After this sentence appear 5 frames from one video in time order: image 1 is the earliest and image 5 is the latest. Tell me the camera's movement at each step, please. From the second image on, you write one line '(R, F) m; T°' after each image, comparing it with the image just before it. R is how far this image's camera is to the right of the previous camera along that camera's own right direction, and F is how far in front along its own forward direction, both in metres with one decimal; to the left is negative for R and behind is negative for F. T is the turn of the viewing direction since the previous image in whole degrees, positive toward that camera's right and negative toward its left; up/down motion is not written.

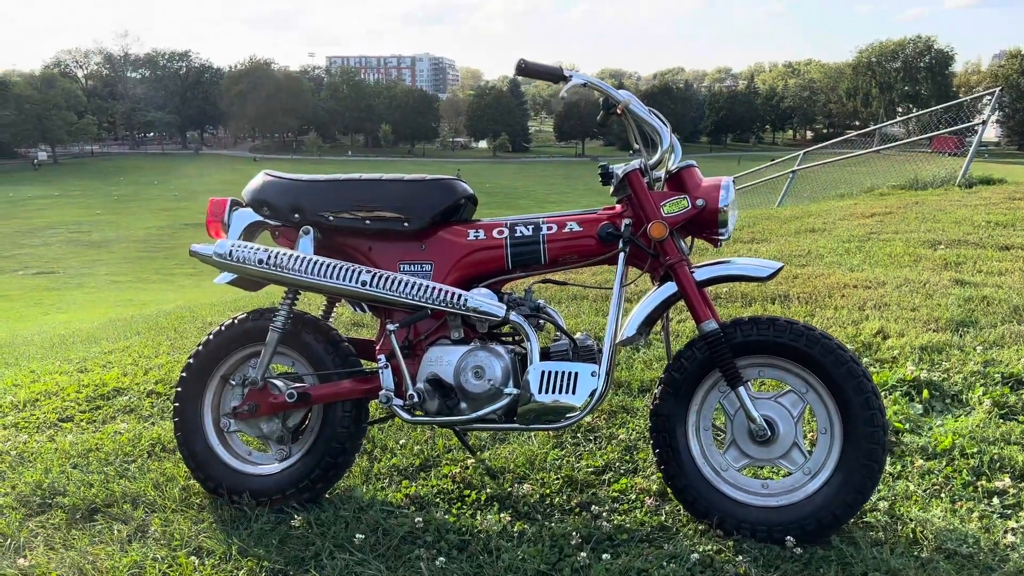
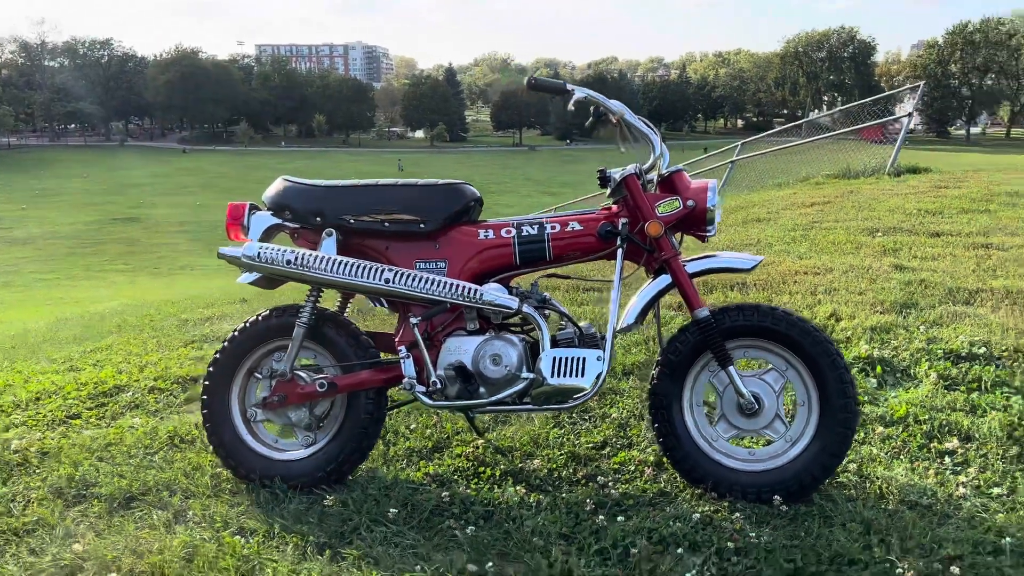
(-0.3, -0.3) m; +4°
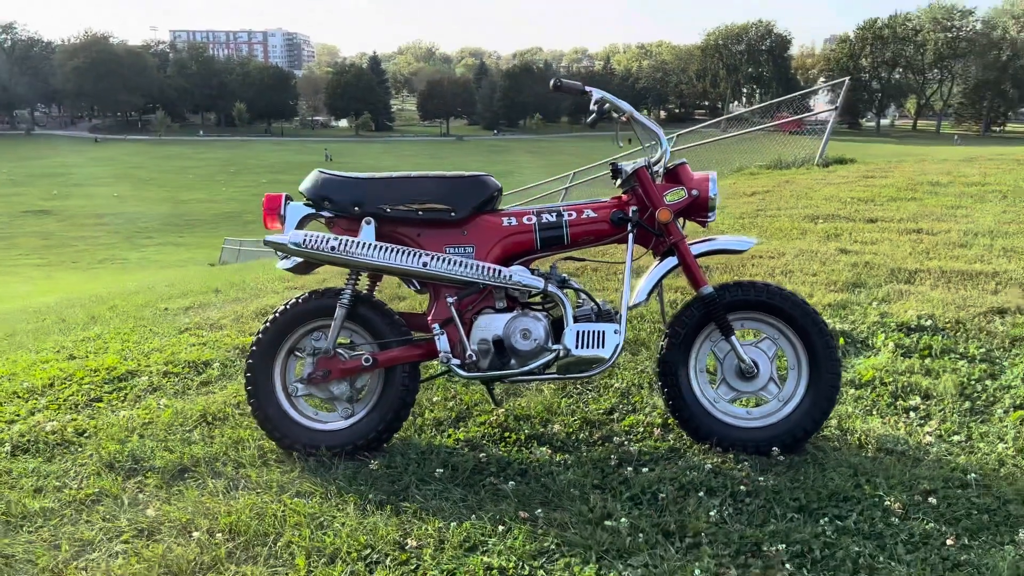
(-0.4, -0.3) m; +5°
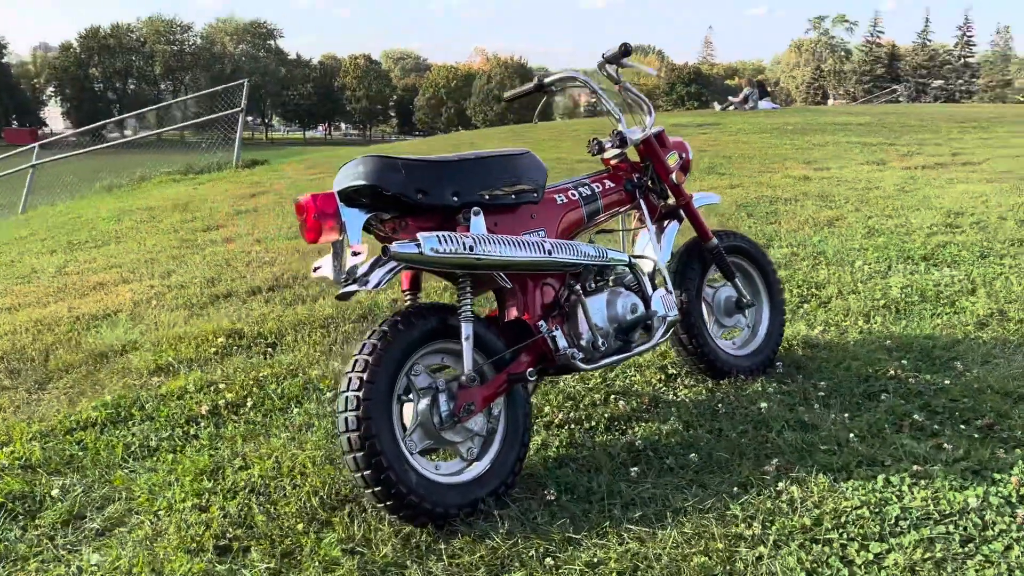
(-2.6, +1.5) m; +47°
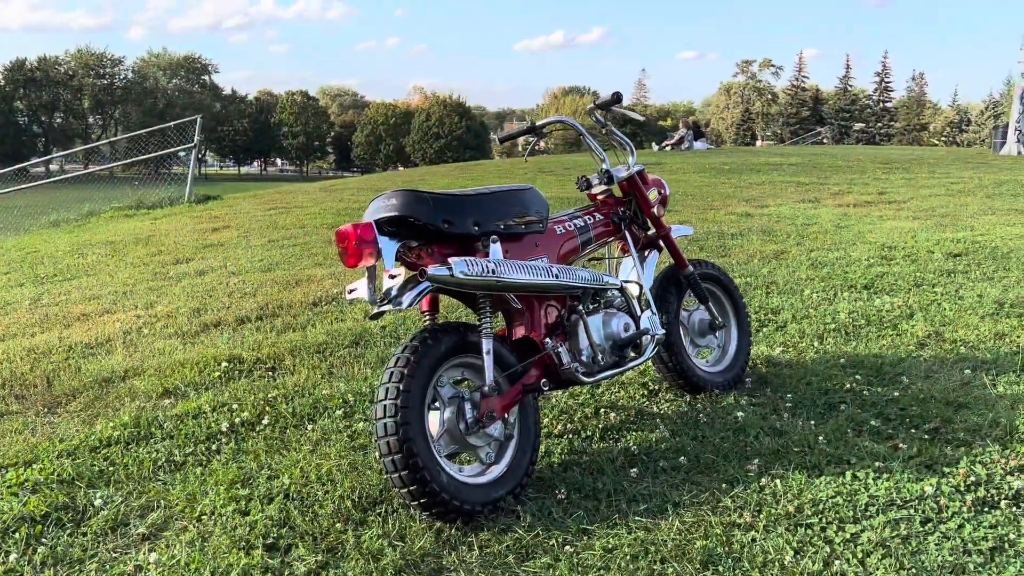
(-0.3, -0.3) m; +4°
